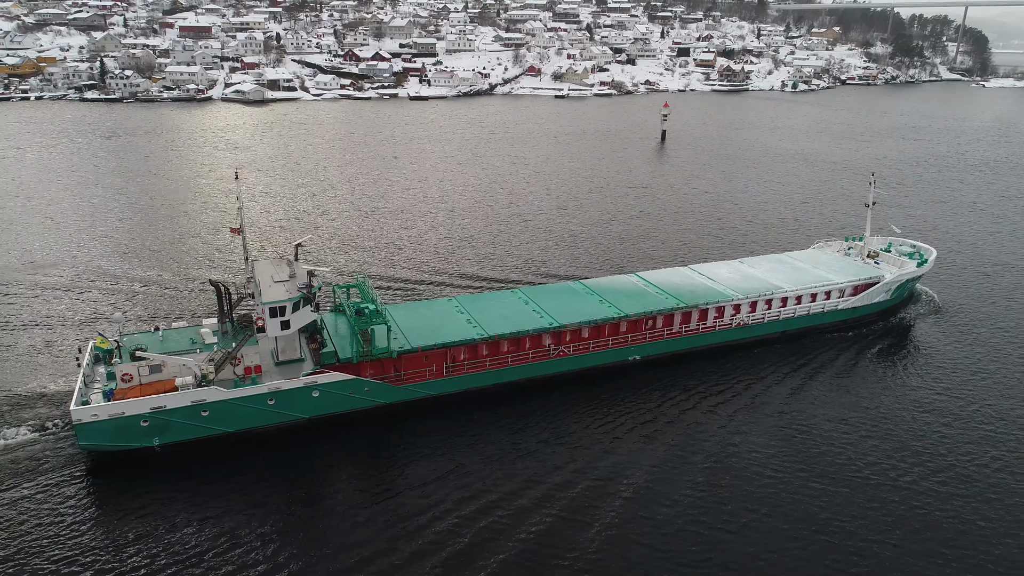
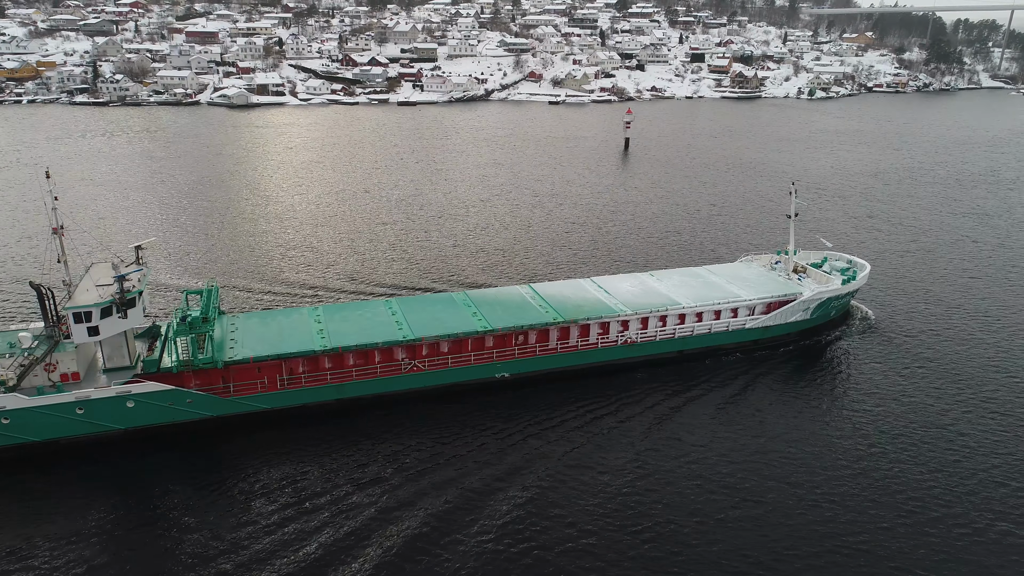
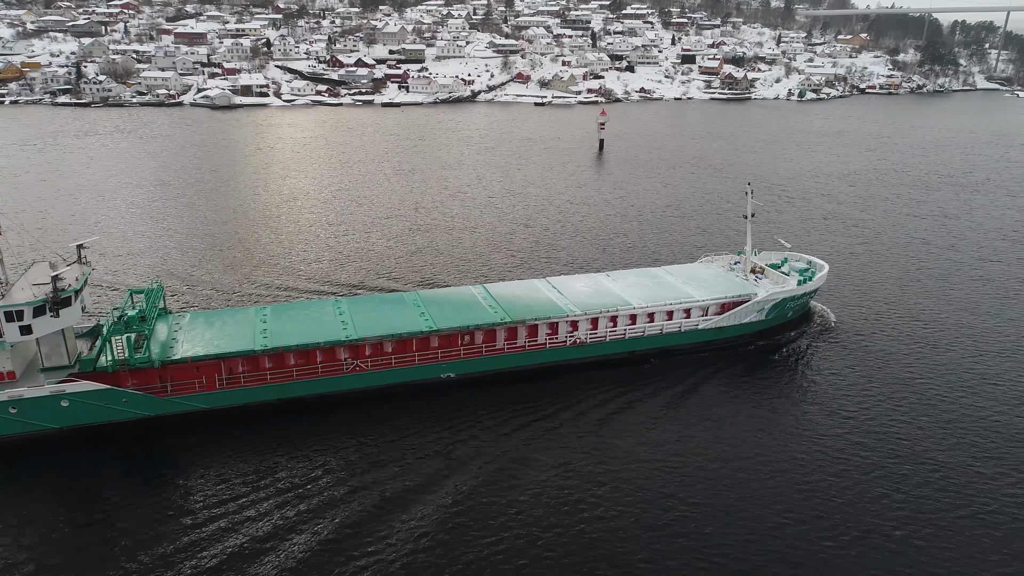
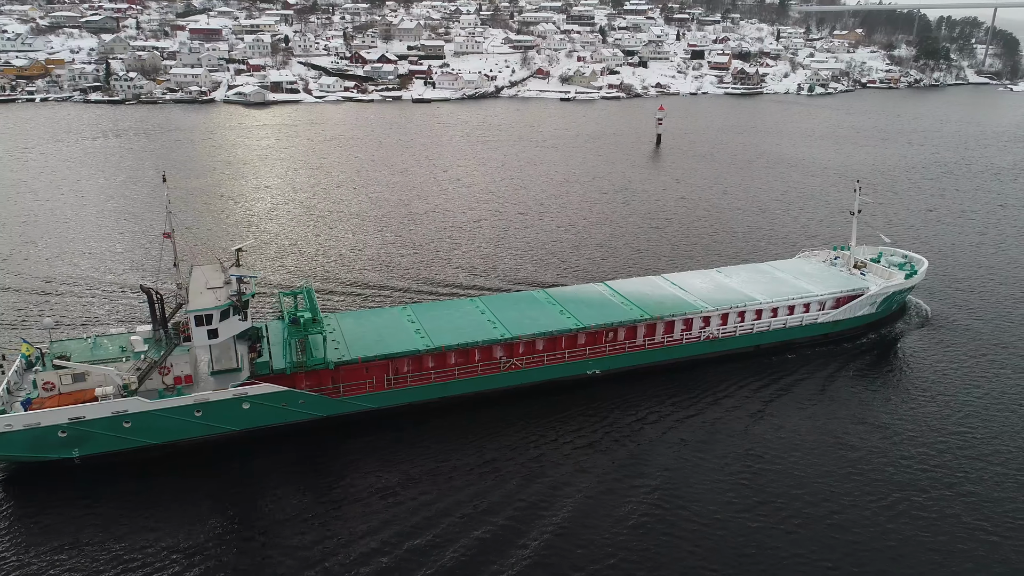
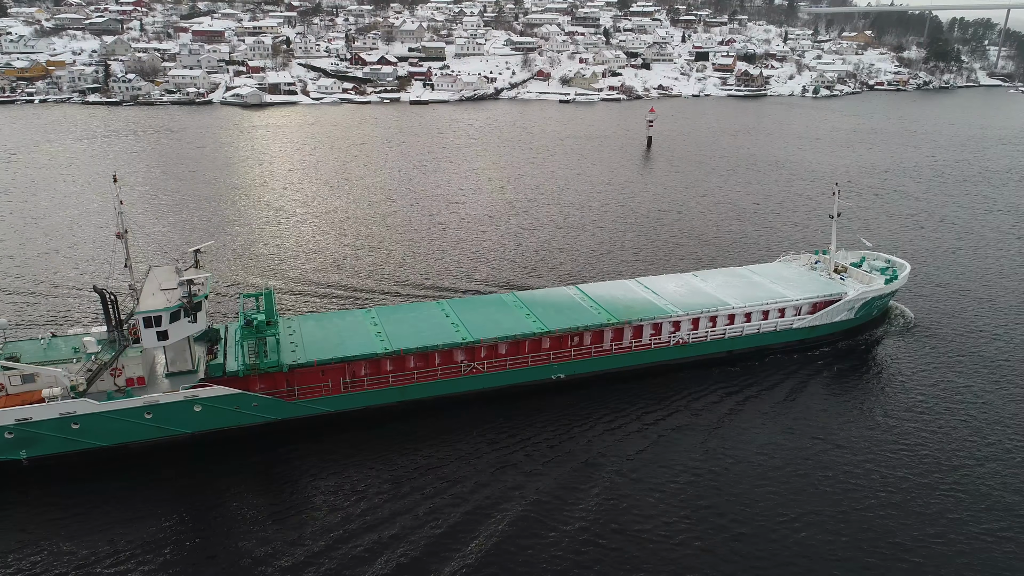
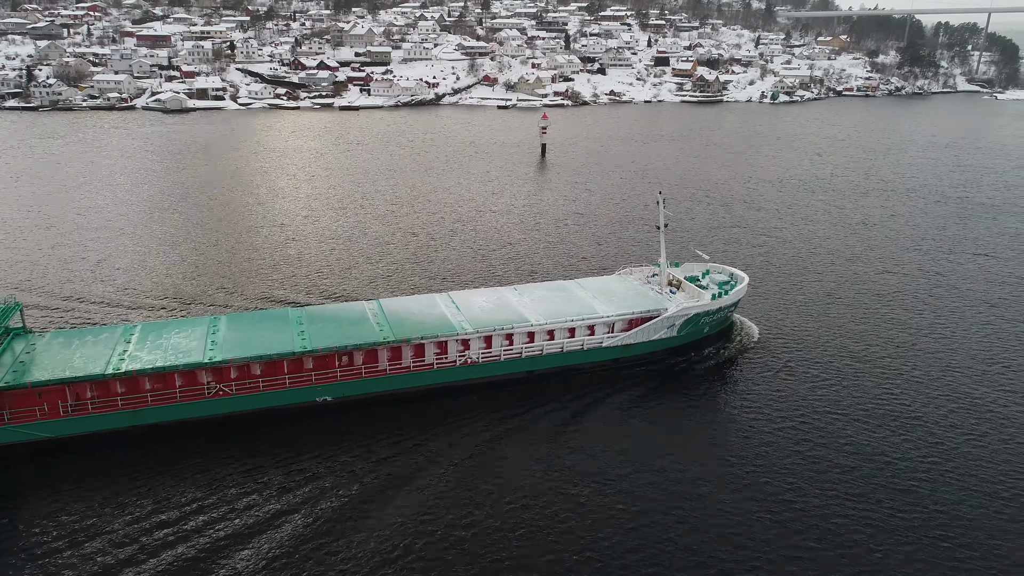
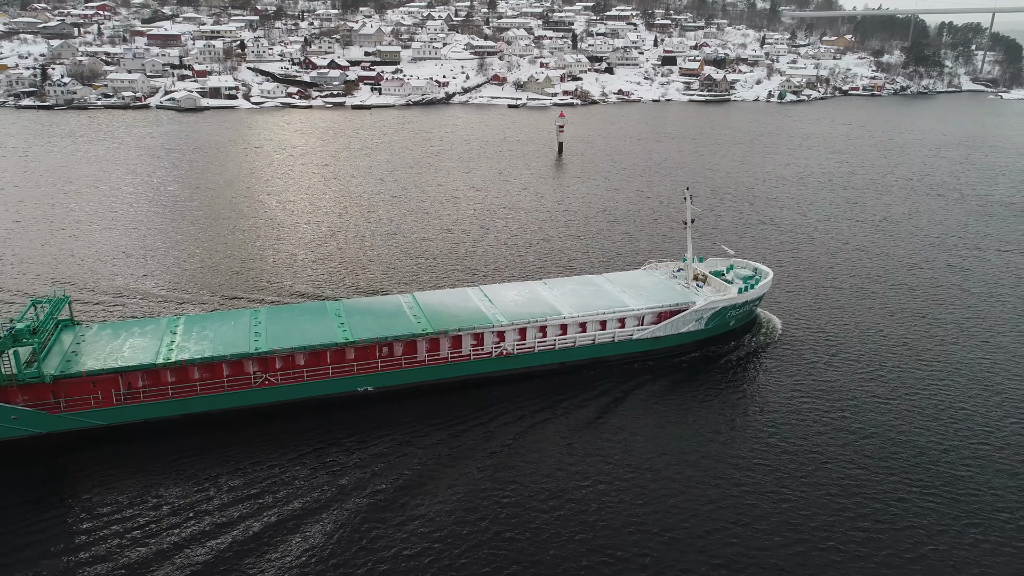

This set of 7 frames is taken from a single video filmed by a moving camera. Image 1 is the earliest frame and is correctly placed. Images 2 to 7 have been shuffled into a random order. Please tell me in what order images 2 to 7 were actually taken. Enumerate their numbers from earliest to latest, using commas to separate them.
4, 5, 2, 3, 7, 6
